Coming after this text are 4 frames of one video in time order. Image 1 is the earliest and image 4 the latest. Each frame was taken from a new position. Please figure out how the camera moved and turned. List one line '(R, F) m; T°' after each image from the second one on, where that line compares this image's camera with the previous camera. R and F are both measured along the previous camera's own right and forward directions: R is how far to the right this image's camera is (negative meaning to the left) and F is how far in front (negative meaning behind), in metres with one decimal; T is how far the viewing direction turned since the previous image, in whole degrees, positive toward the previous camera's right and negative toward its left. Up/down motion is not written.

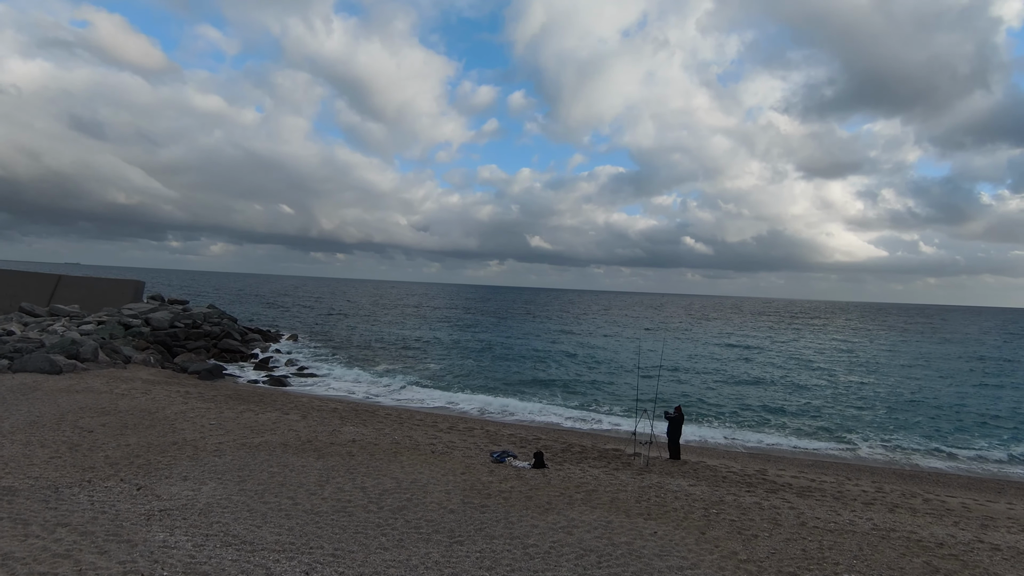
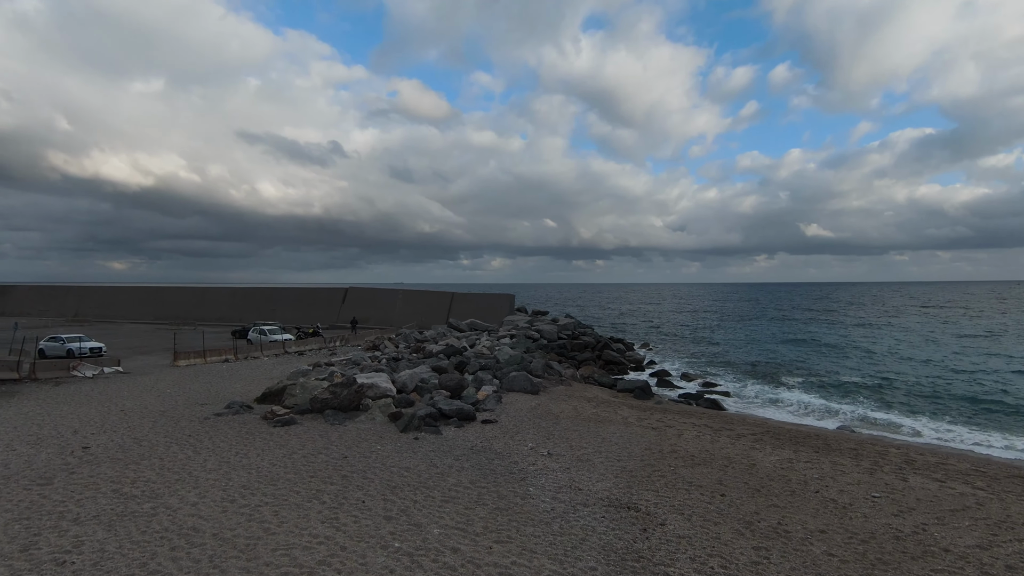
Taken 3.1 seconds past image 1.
(-8.1, +2.4) m; -27°
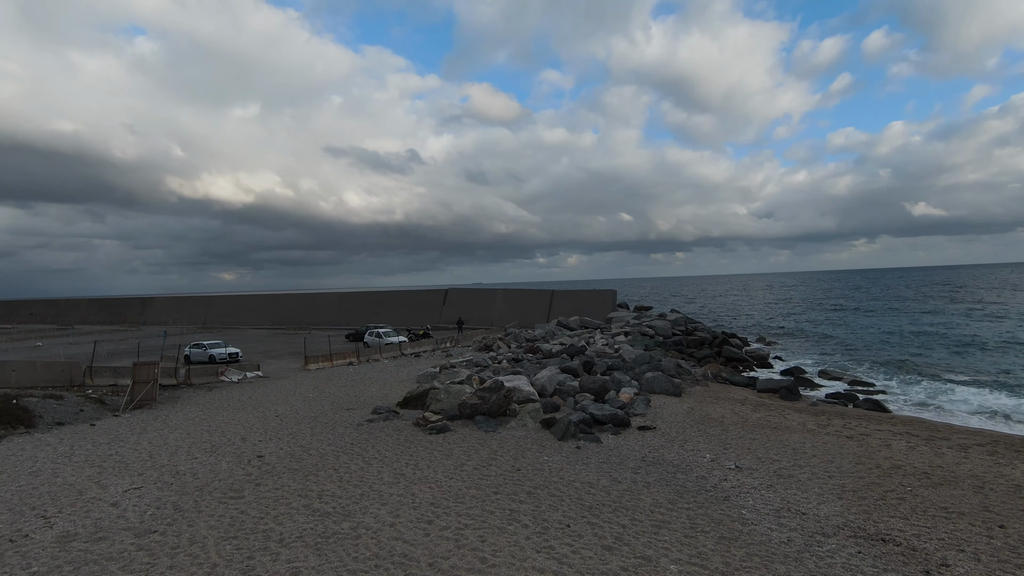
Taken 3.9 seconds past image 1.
(-1.7, +0.9) m; -8°
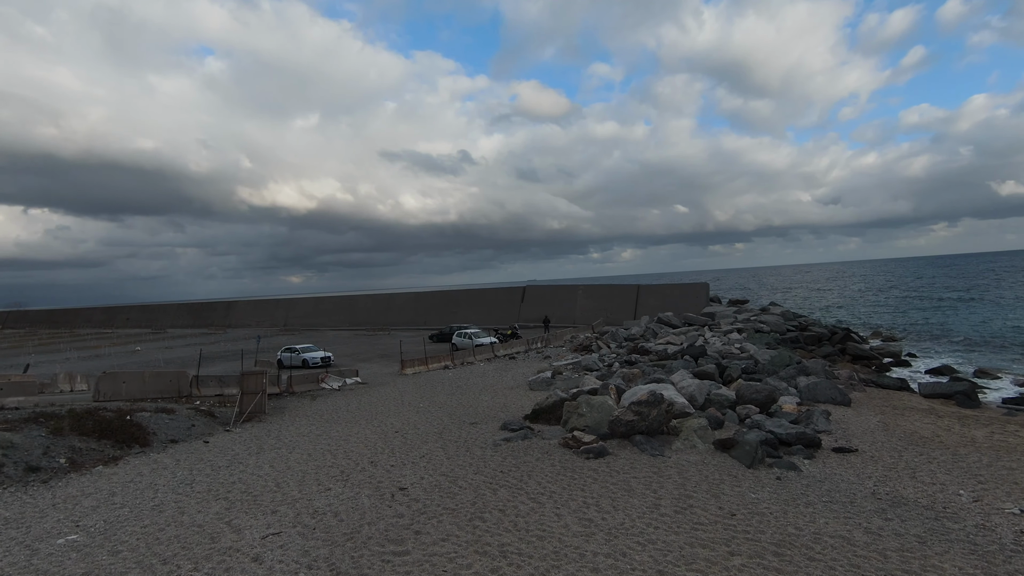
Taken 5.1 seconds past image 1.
(-2.0, +1.8) m; -6°
